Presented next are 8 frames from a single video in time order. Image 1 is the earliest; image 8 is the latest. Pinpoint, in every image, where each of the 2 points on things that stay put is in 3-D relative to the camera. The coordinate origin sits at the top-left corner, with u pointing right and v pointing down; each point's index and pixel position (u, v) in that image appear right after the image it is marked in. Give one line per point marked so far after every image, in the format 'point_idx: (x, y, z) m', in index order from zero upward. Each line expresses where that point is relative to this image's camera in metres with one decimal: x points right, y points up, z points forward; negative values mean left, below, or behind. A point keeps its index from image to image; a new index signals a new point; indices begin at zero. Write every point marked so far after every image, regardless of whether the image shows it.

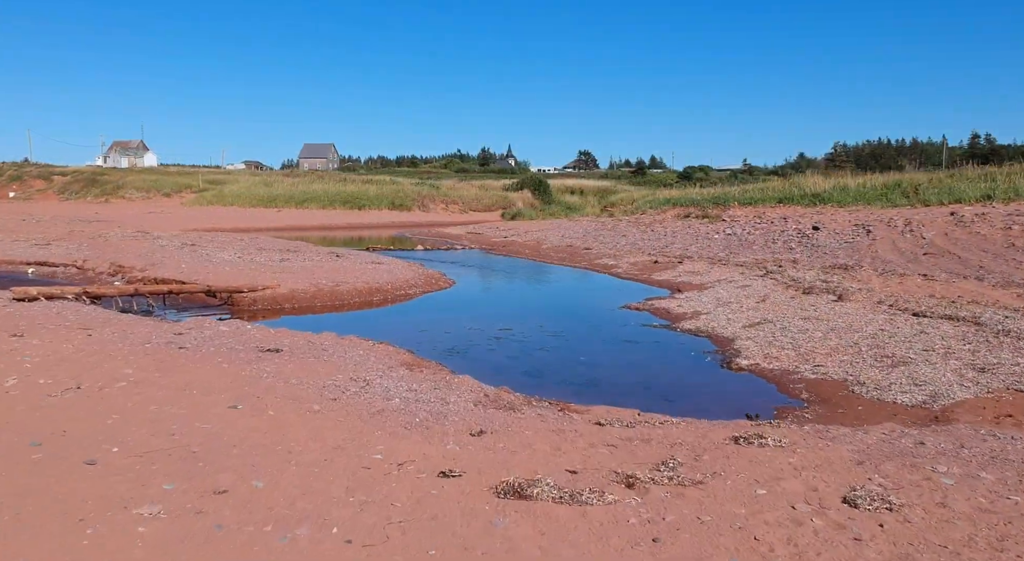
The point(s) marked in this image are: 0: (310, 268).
0: (-5.2, +0.3, +18.9) m
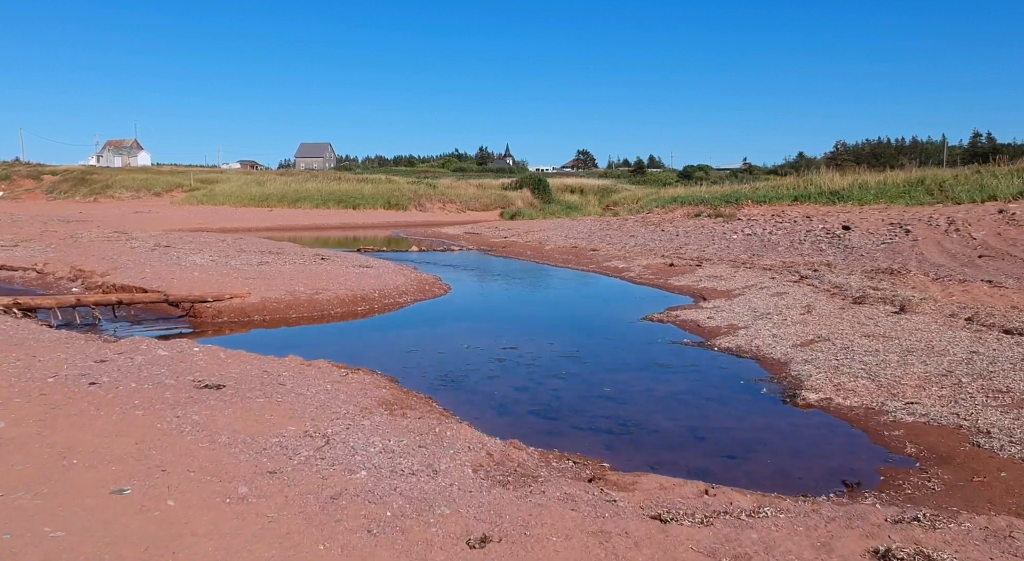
0: (-5.2, +0.2, +16.9) m
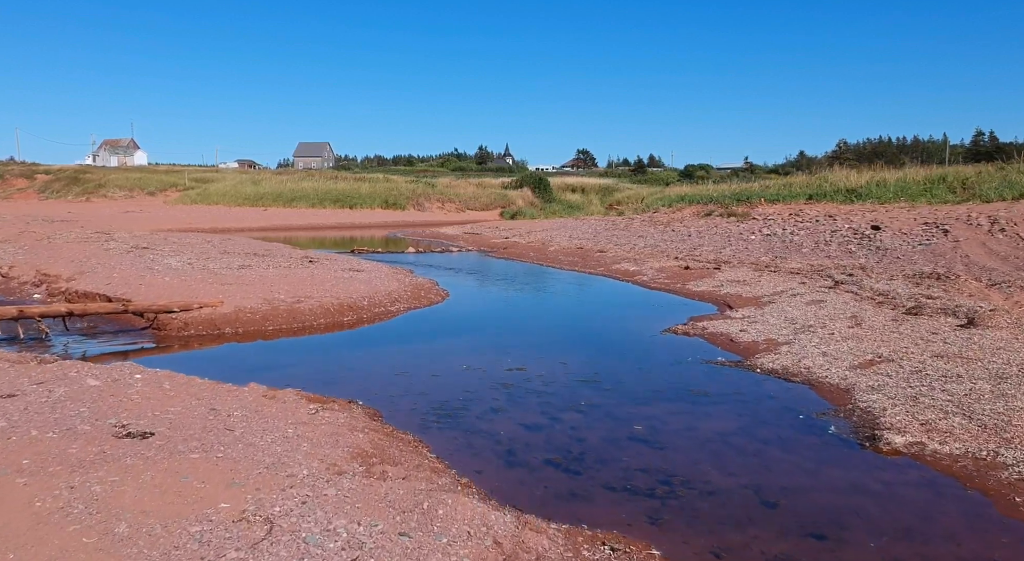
0: (-5.1, +0.1, +15.4) m
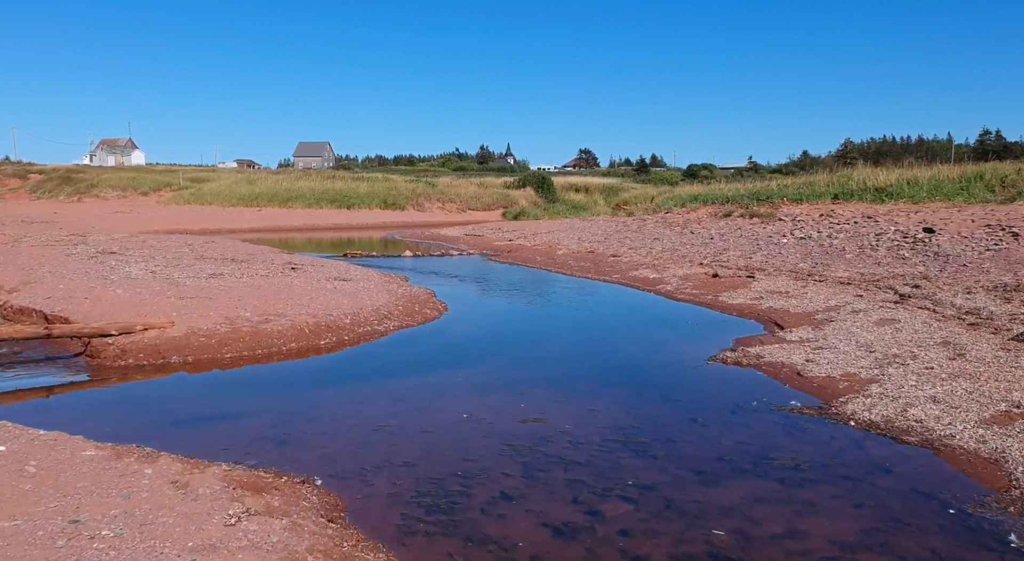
0: (-4.9, -0.2, +13.4) m
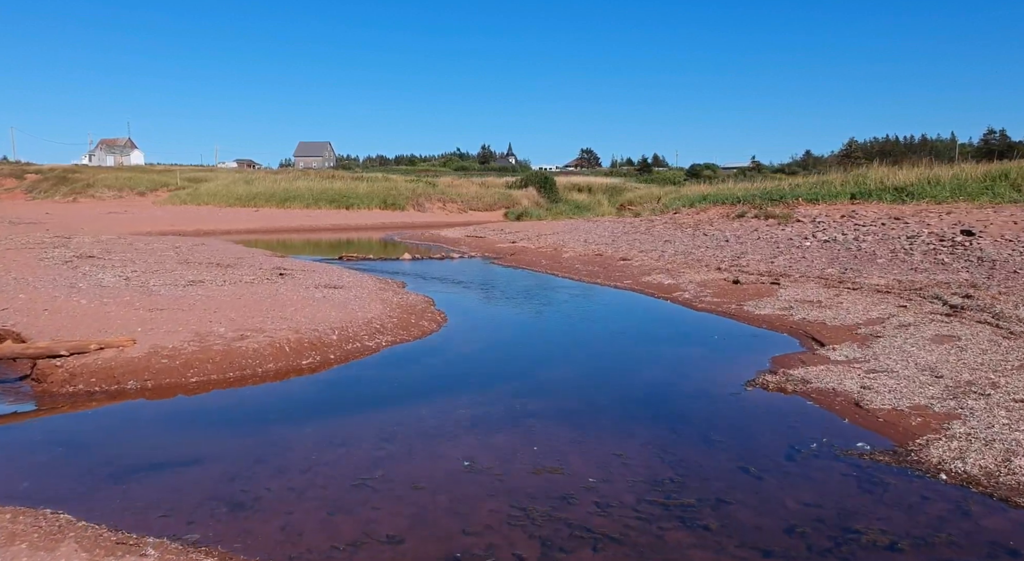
0: (-4.8, -0.3, +12.2) m
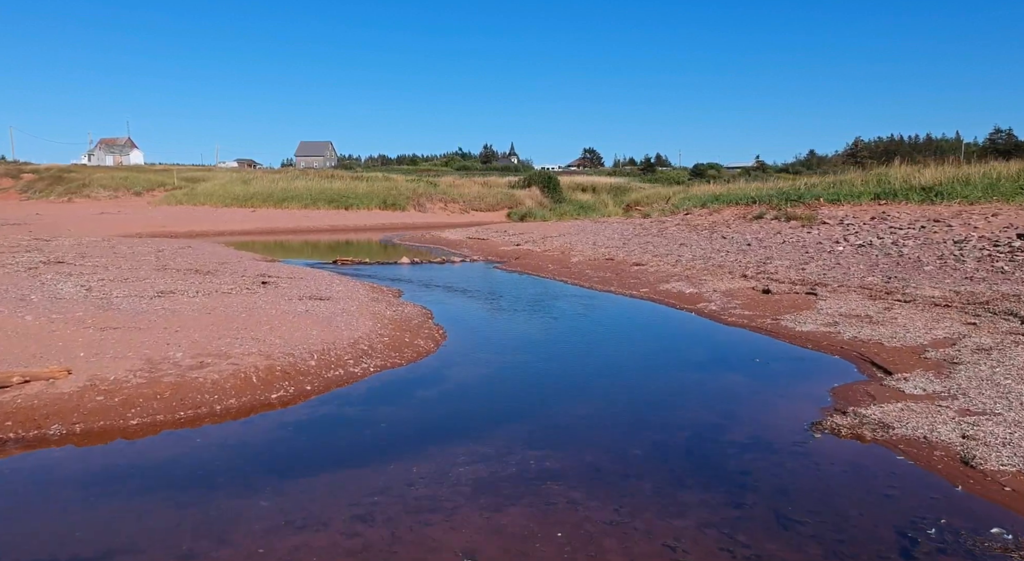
0: (-4.7, -0.5, +10.7) m
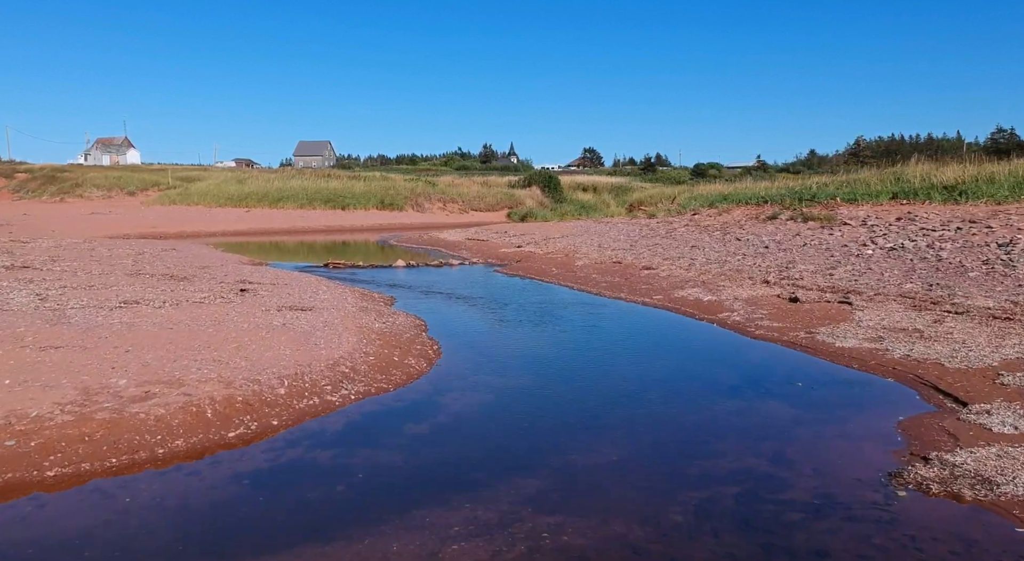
0: (-4.7, -0.6, +9.4) m
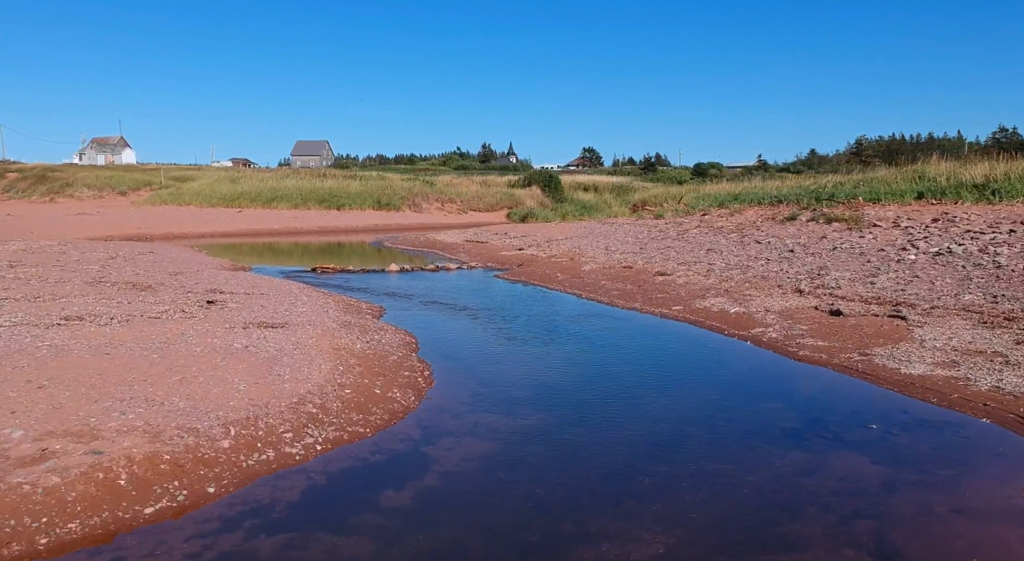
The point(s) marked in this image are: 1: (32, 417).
0: (-4.6, -0.8, +7.8) m
1: (-3.8, -1.1, +5.8) m
